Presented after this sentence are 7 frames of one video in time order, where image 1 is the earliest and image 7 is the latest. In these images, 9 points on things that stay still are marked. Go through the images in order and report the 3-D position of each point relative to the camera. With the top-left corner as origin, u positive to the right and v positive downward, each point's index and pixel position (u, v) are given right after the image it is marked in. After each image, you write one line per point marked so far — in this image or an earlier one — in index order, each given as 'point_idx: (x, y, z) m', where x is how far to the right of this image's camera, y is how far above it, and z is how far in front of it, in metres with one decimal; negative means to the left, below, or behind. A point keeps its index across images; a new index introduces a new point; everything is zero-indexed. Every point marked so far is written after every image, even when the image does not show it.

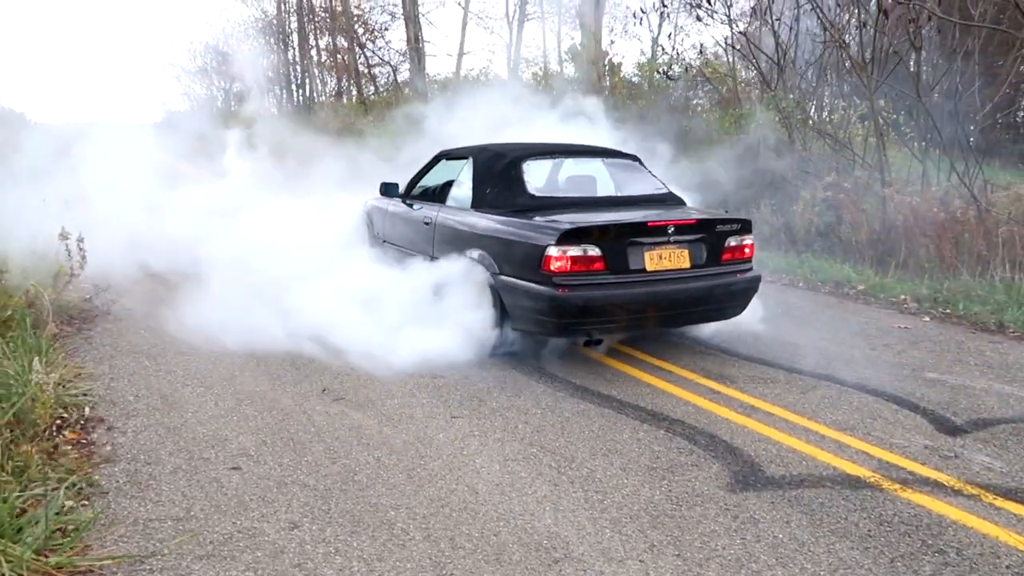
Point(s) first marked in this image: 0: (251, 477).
0: (-1.0, -0.7, +2.9) m
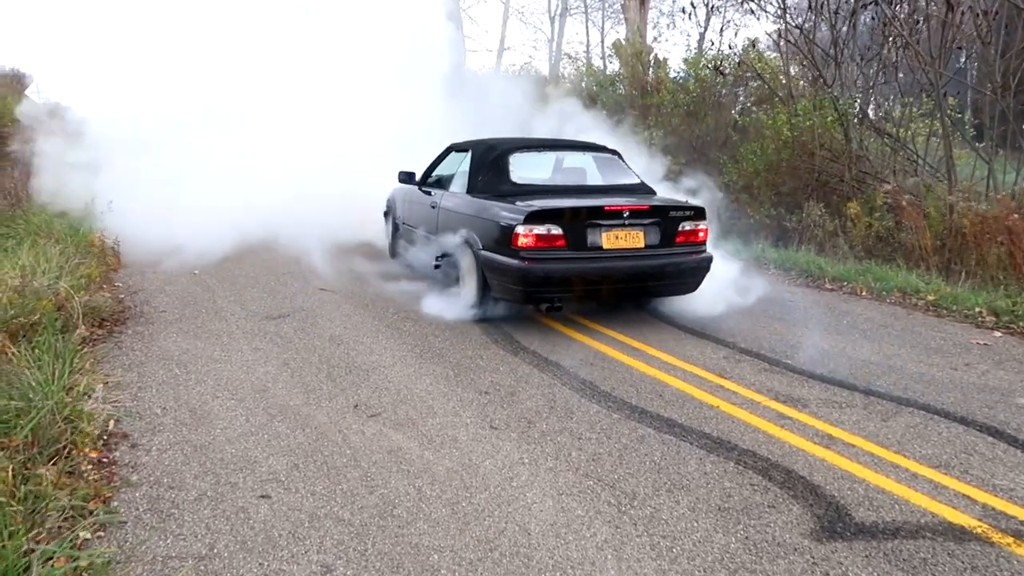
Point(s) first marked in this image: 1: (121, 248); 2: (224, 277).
0: (-0.8, -0.8, +2.7) m
1: (-4.0, +0.4, +8.1) m
2: (-2.4, +0.1, +6.6) m
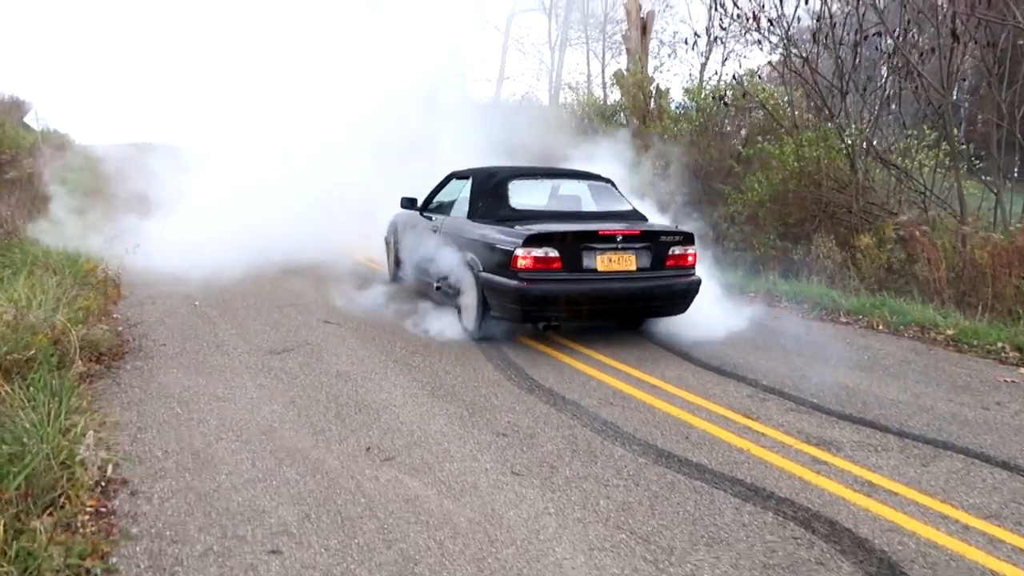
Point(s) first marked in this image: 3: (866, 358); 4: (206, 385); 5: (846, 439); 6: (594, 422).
0: (-0.7, -0.9, +2.5) m
1: (-4.0, +0.1, +7.9) m
2: (-2.4, -0.2, +6.4) m
3: (+2.5, -0.5, +5.4) m
4: (-1.7, -0.5, +4.3) m
5: (+1.6, -0.7, +3.7) m
6: (+0.4, -0.7, +3.8) m
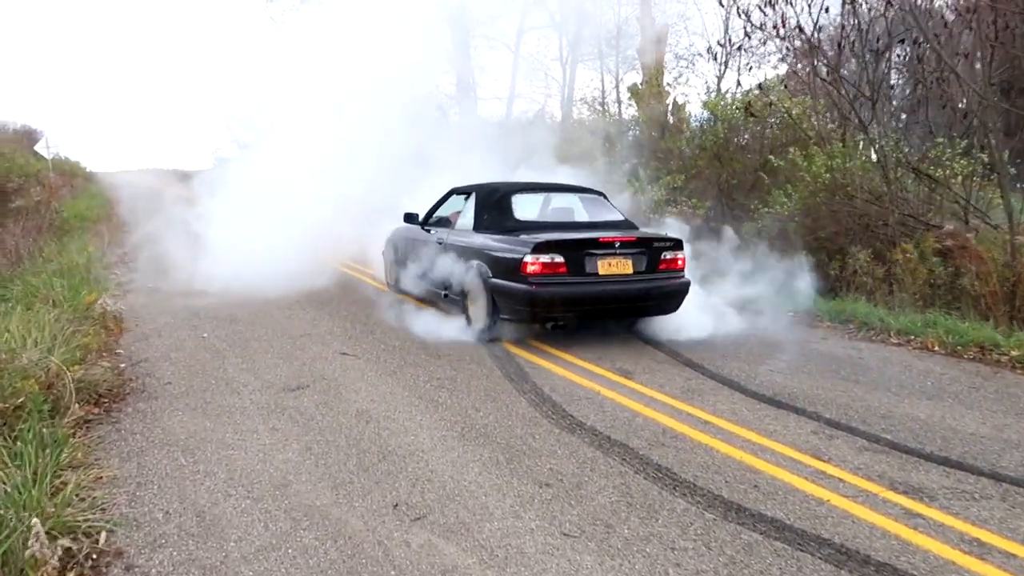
0: (-0.5, -1.0, +2.1) m
1: (-3.7, -0.2, +7.5) m
2: (-2.2, -0.4, +6.0) m
3: (+2.7, -0.6, +5.0) m
4: (-1.5, -0.7, +3.9) m
5: (+1.8, -0.8, +3.2) m
6: (+0.6, -0.8, +3.4) m
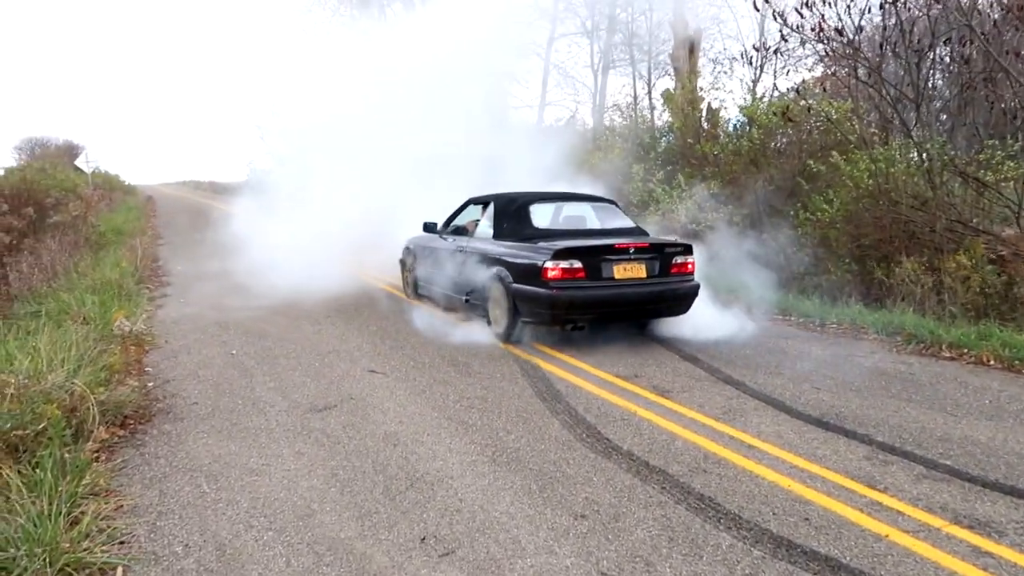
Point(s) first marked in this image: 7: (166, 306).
0: (-0.4, -1.1, +1.9) m
1: (-3.4, -0.3, +7.5) m
2: (-1.9, -0.5, +6.0) m
3: (+2.9, -0.7, +4.7) m
4: (-1.4, -0.8, +3.8) m
5: (+1.9, -0.9, +3.0) m
6: (+0.7, -0.9, +3.2) m
7: (-3.8, -0.2, +8.6) m
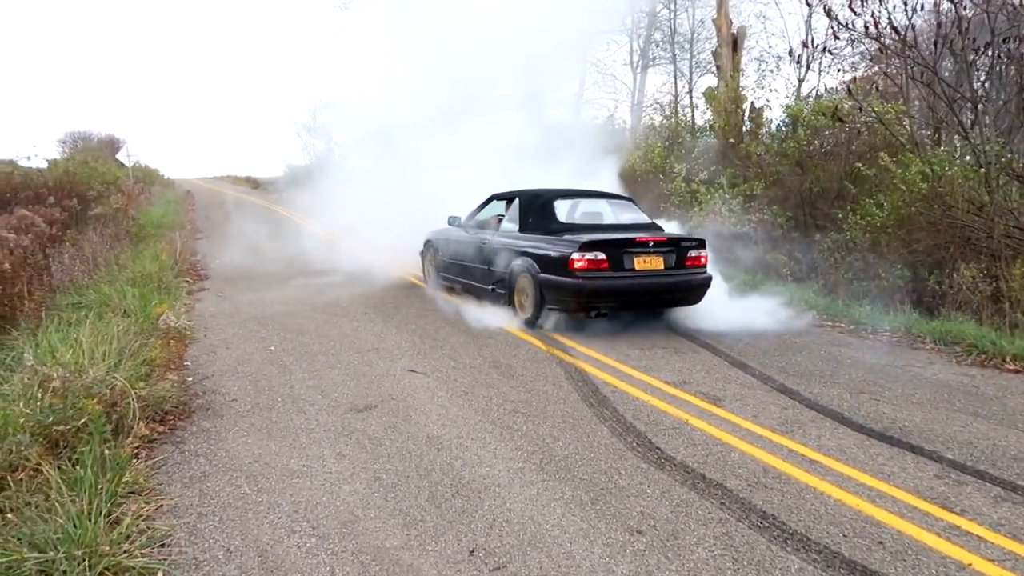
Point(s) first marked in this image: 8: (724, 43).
0: (-0.3, -1.1, +1.8) m
1: (-3.1, -0.3, +7.5) m
2: (-1.6, -0.5, +5.9) m
3: (+3.2, -0.8, +4.4) m
4: (-1.1, -0.8, +3.7) m
5: (+2.1, -0.9, +2.8) m
6: (+0.9, -0.9, +3.0) m
7: (-3.4, -0.1, +8.6) m
8: (+4.0, +4.6, +14.6) m
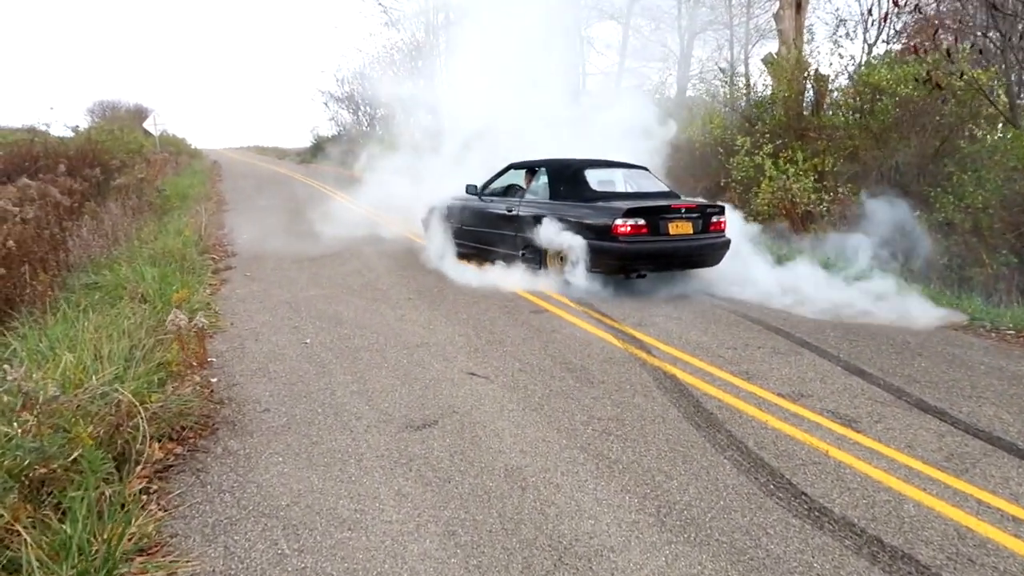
0: (0.0, -1.1, +1.0) m
1: (-2.5, -0.1, +6.8) m
2: (-1.1, -0.4, +5.1) m
3: (+3.6, -0.8, +3.5) m
4: (-0.7, -0.8, +3.0) m
5: (+2.5, -1.0, +1.9) m
6: (+1.3, -0.9, +2.2) m
7: (-2.8, +0.1, +7.9) m
8: (+4.8, +4.9, +13.4) m
